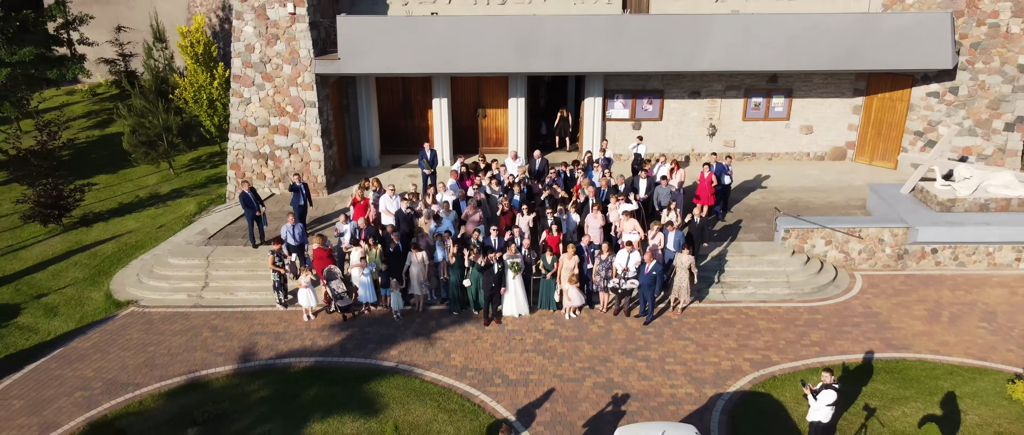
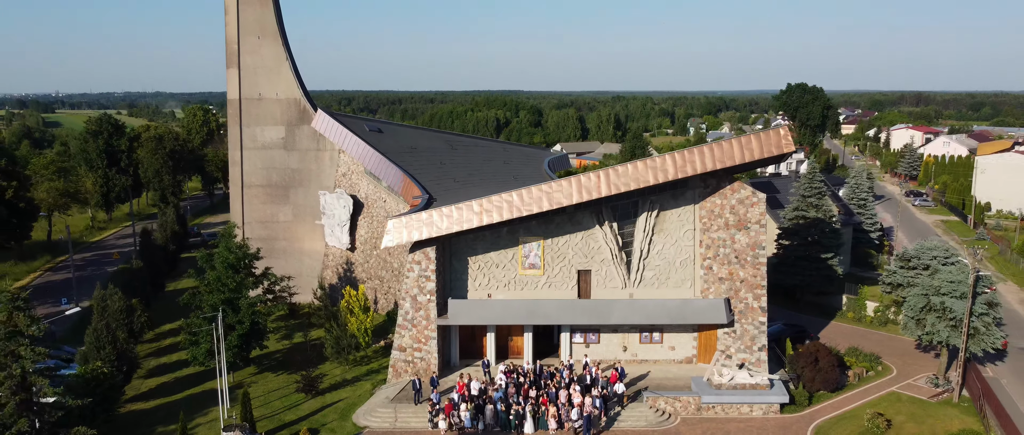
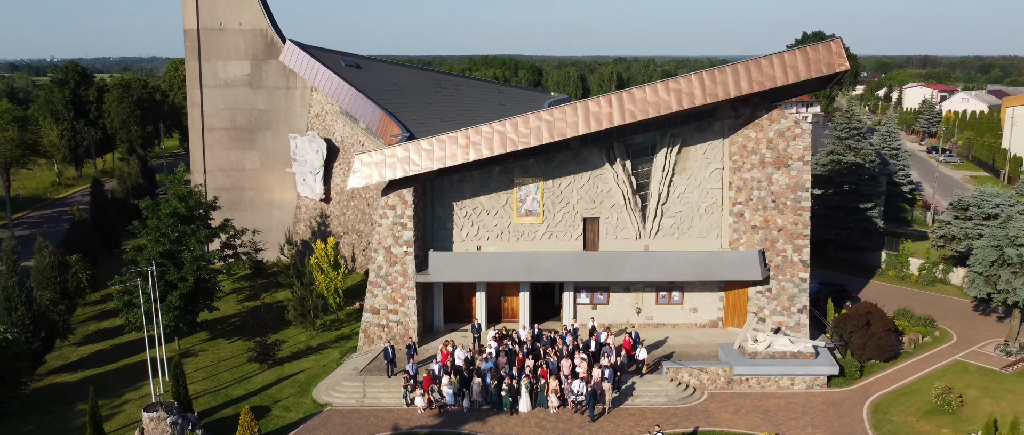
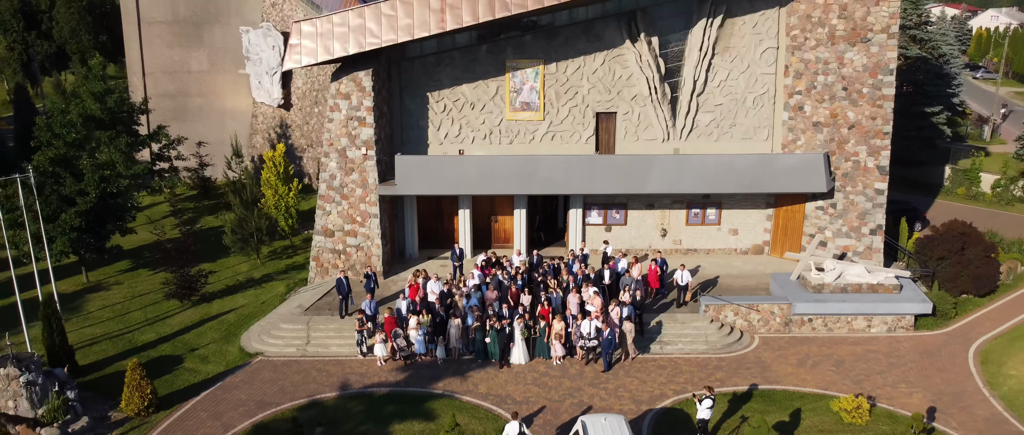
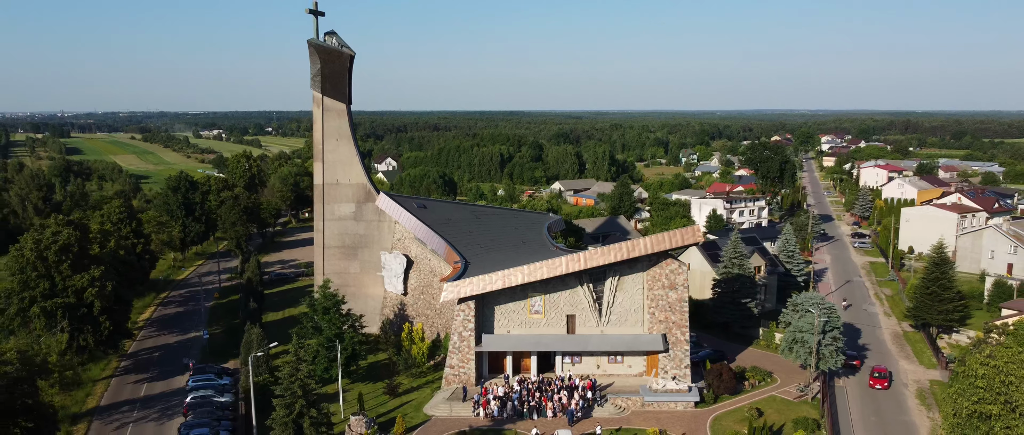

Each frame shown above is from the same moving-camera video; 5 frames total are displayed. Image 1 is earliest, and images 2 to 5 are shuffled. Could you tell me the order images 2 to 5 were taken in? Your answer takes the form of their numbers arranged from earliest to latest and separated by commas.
4, 3, 2, 5
